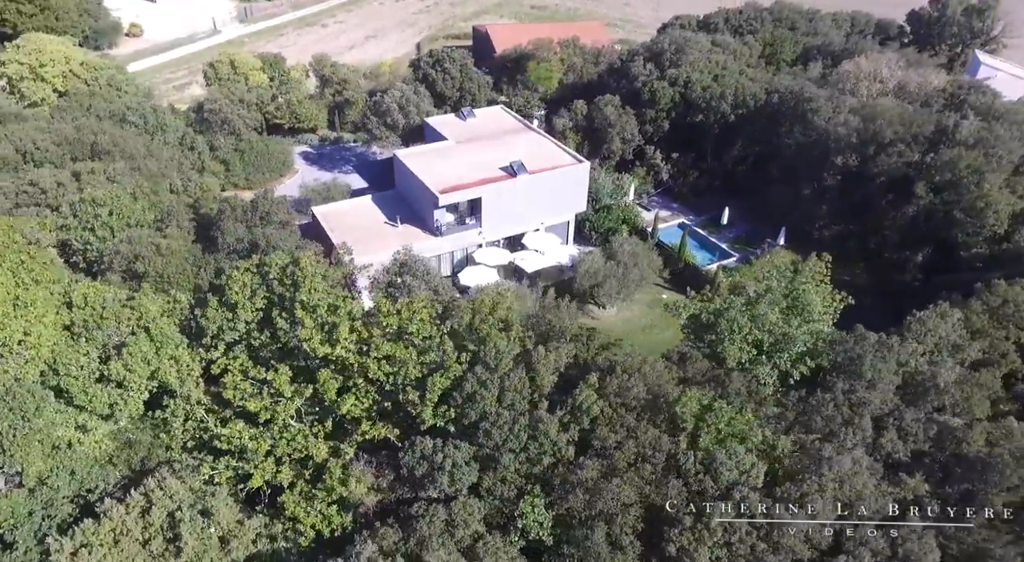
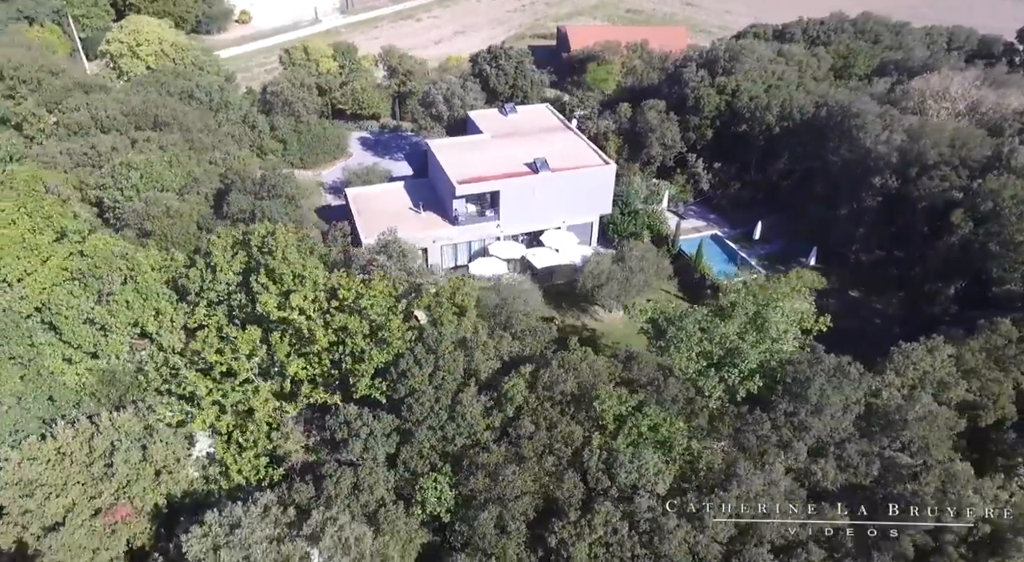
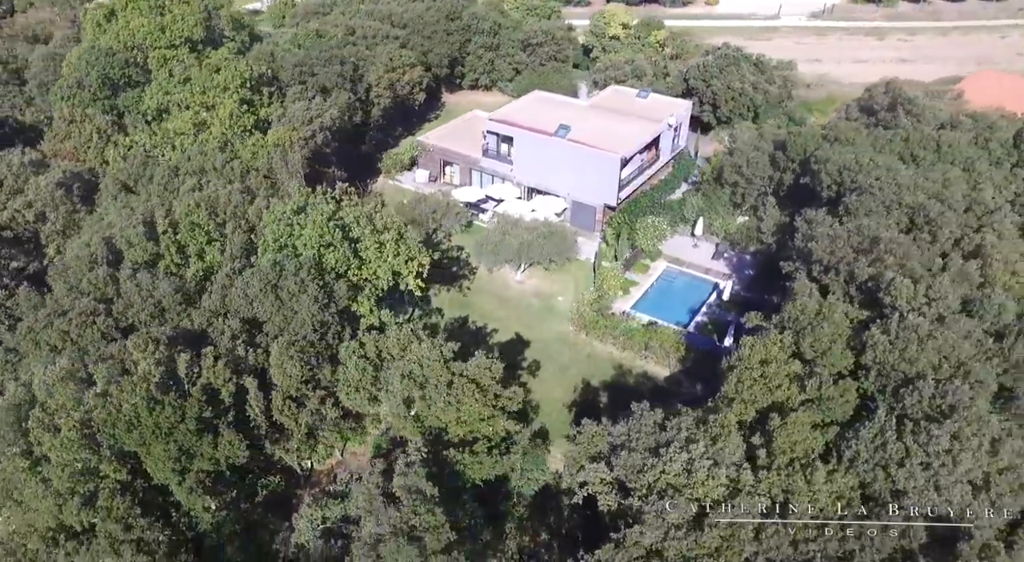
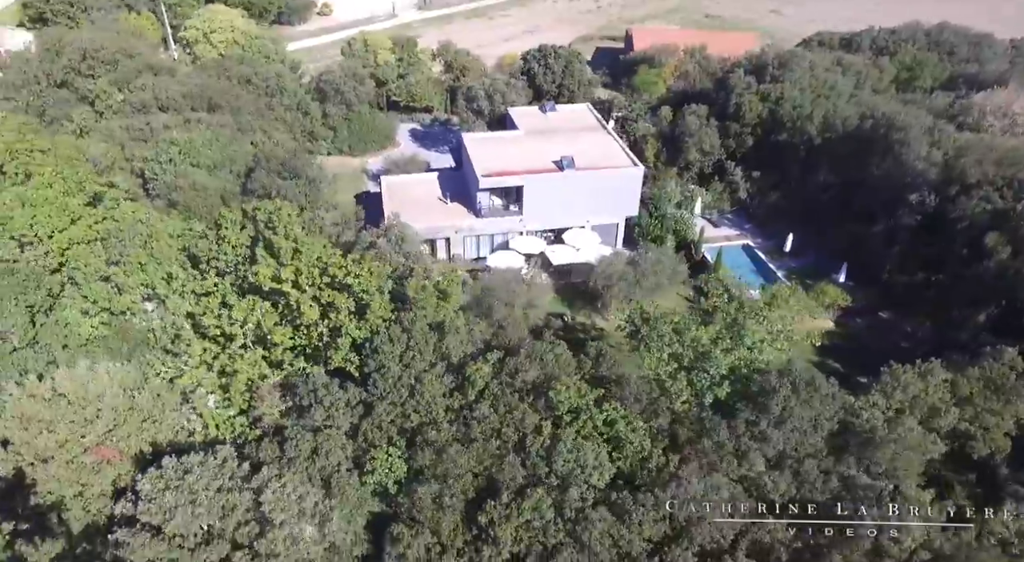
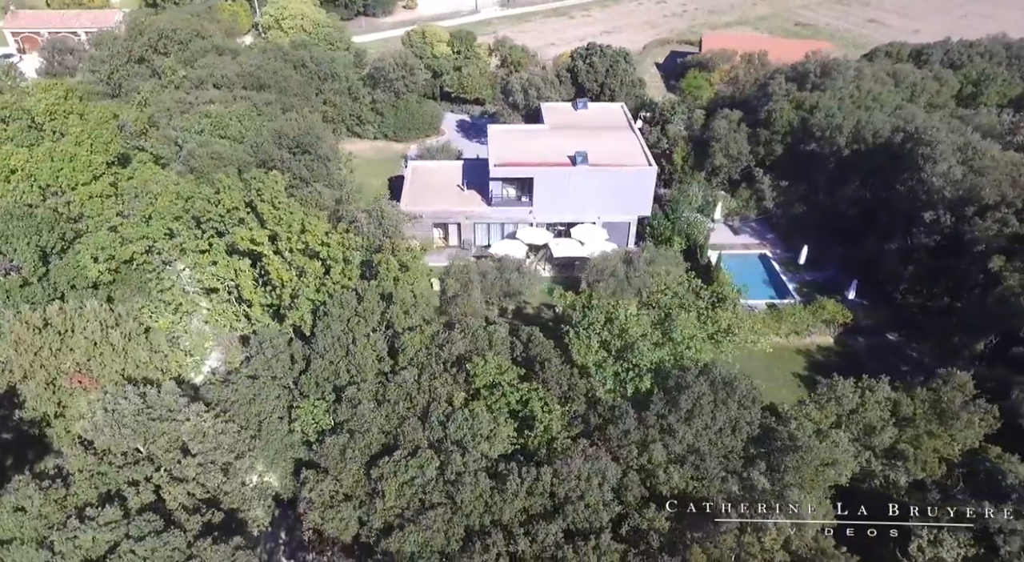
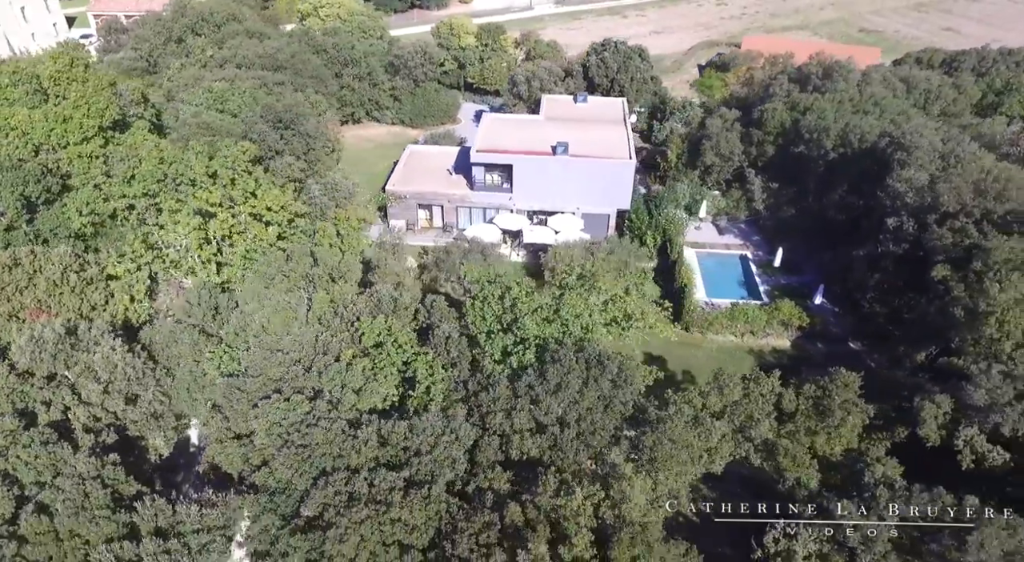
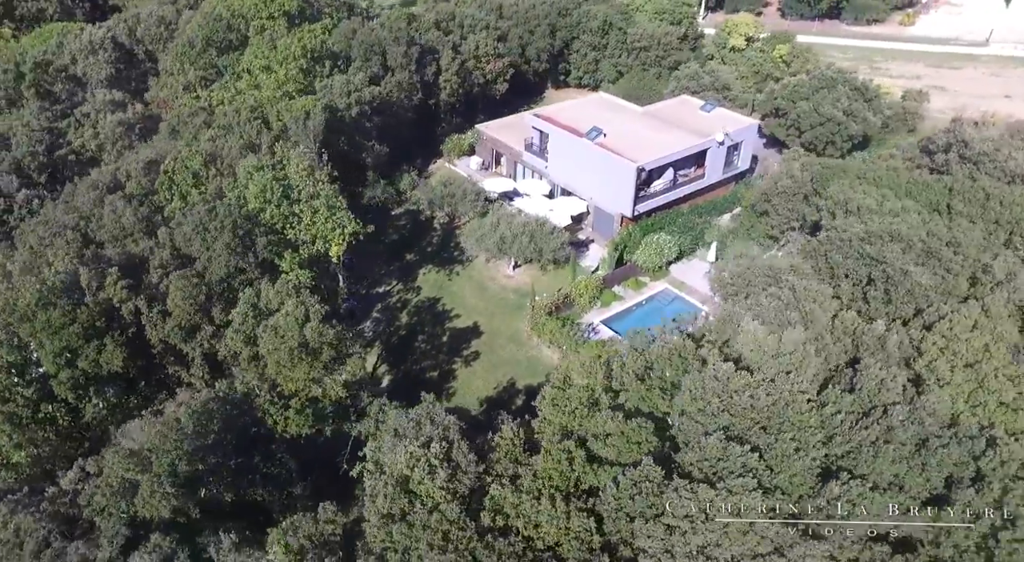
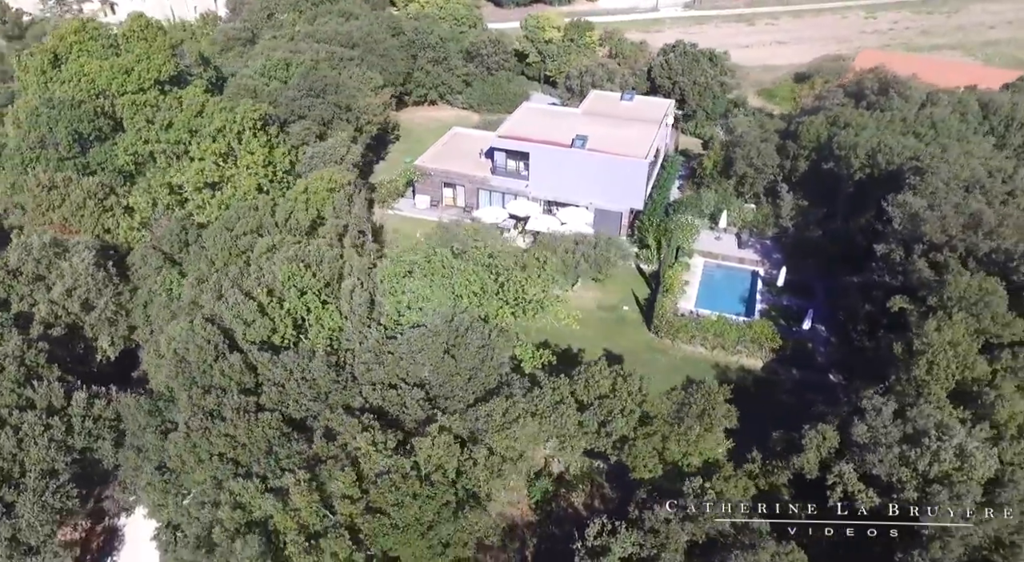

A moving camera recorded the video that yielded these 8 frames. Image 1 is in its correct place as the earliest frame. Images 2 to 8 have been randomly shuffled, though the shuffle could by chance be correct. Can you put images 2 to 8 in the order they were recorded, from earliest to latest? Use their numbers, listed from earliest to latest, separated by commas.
2, 4, 5, 6, 8, 3, 7
